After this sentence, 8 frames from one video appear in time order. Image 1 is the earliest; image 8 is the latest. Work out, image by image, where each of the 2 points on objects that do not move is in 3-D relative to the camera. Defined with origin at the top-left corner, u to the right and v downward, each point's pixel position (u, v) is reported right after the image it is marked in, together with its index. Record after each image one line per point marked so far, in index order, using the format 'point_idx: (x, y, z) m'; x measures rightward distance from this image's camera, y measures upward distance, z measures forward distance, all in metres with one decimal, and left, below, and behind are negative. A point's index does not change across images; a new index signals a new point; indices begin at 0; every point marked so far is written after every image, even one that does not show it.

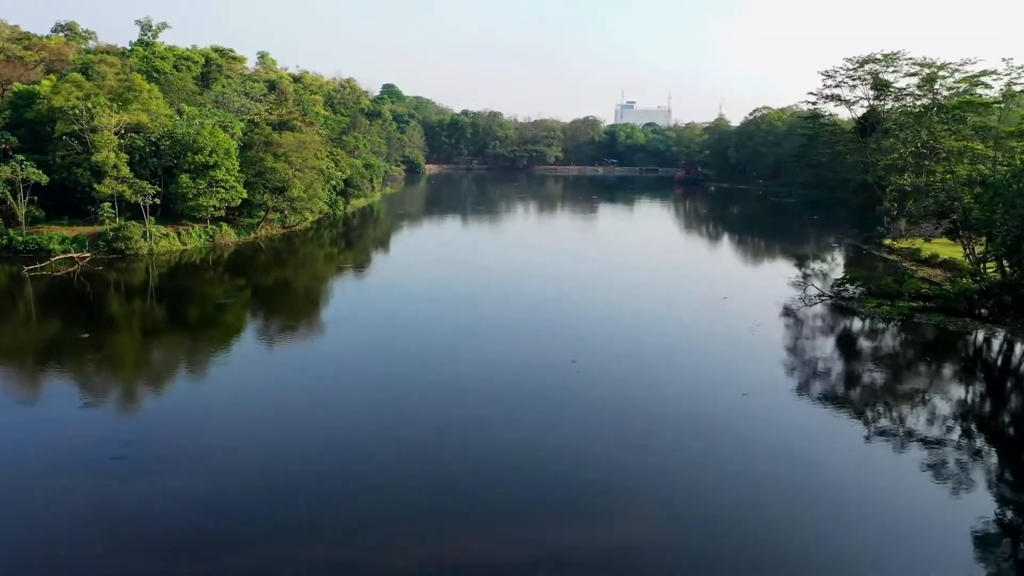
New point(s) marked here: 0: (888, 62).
0: (+11.0, +6.6, +19.2) m
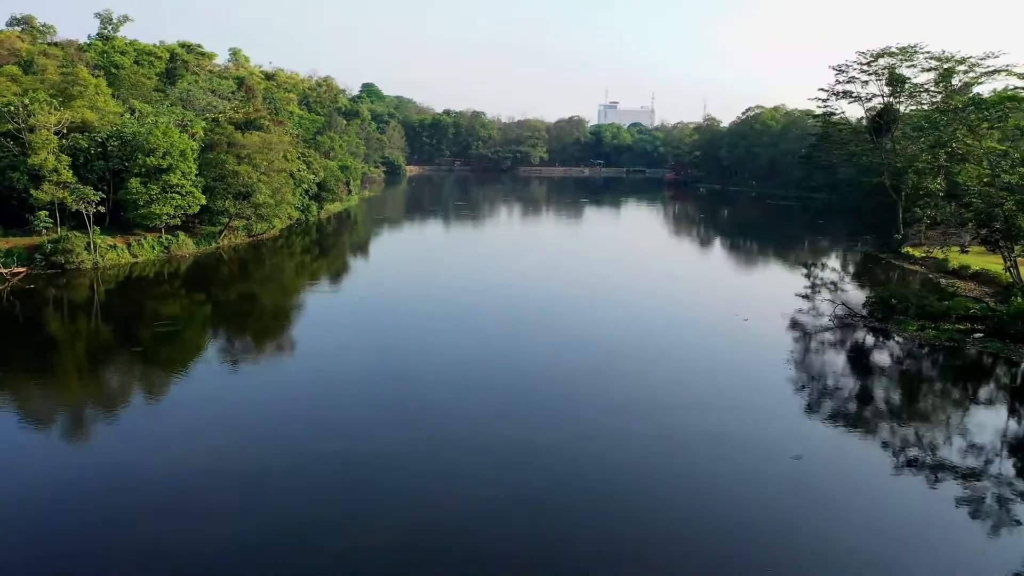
0: (+10.7, +6.3, +17.8) m
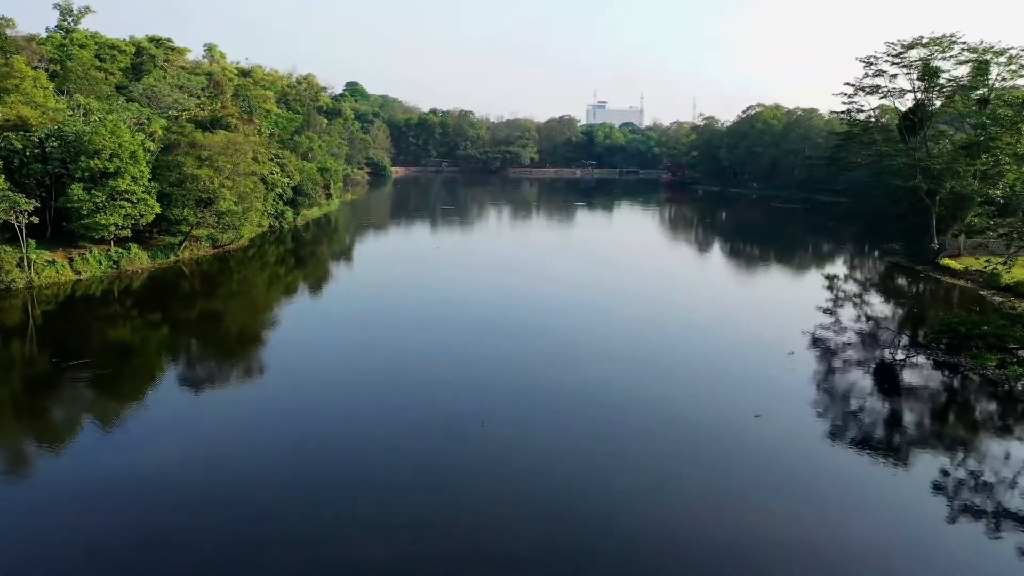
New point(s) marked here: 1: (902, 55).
0: (+10.5, +5.9, +16.1) m
1: (+9.8, +5.8, +16.5) m
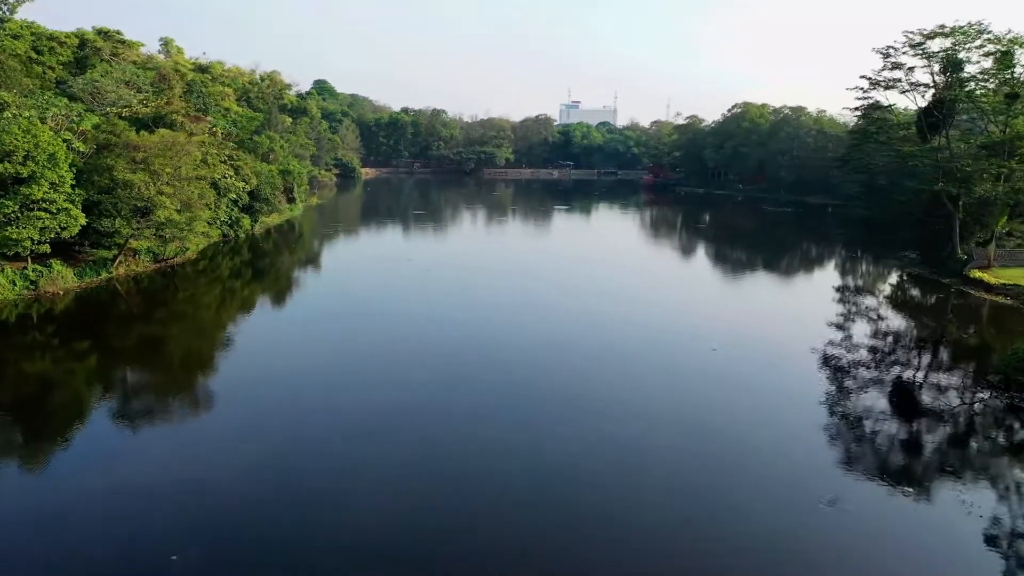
0: (+10.1, +5.6, +14.7) m
1: (+9.3, +5.5, +15.0) m
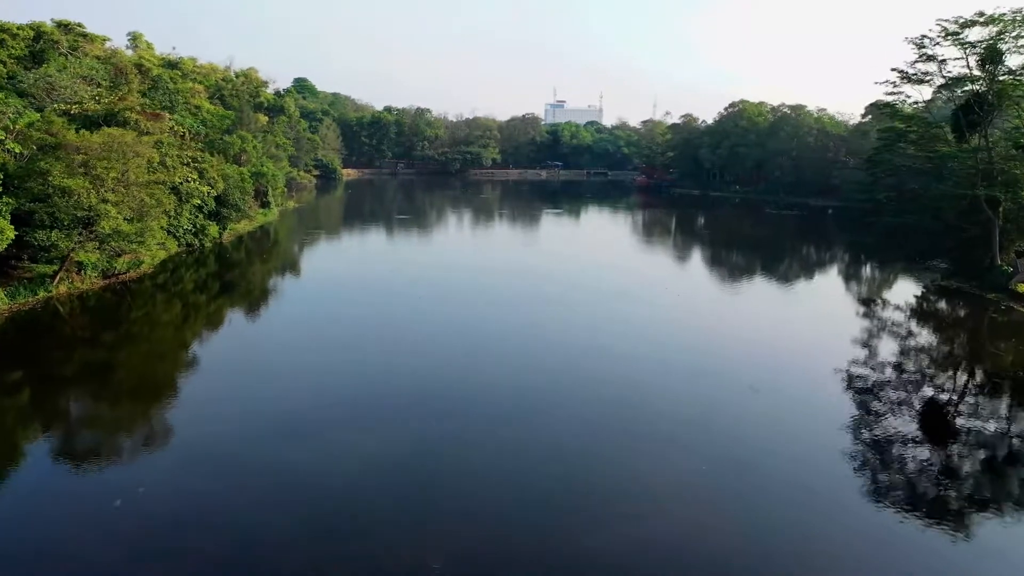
0: (+10.0, +5.3, +13.3) m
1: (+9.2, +5.2, +13.6) m
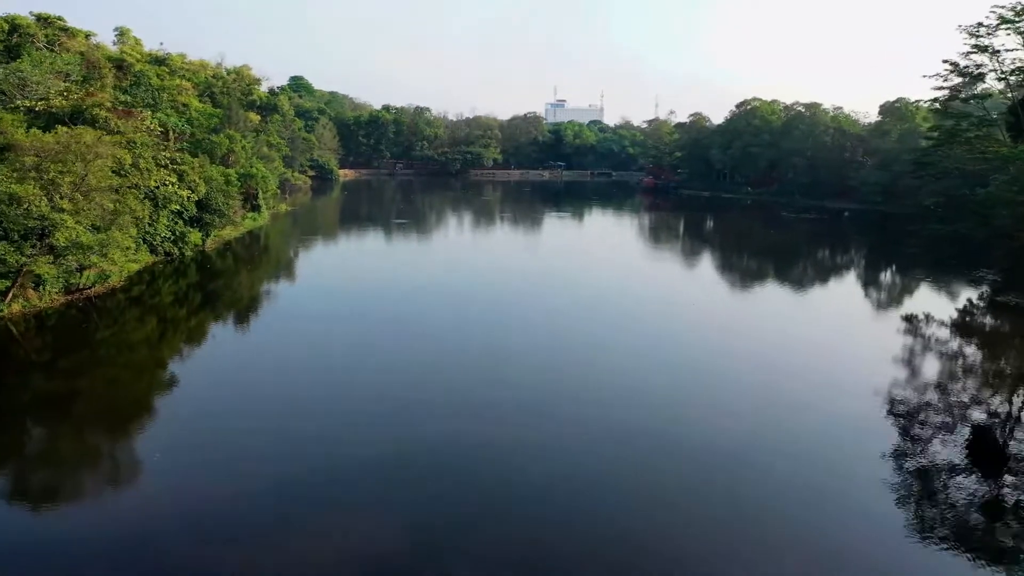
0: (+10.2, +5.0, +11.9) m
1: (+9.4, +4.9, +12.2) m
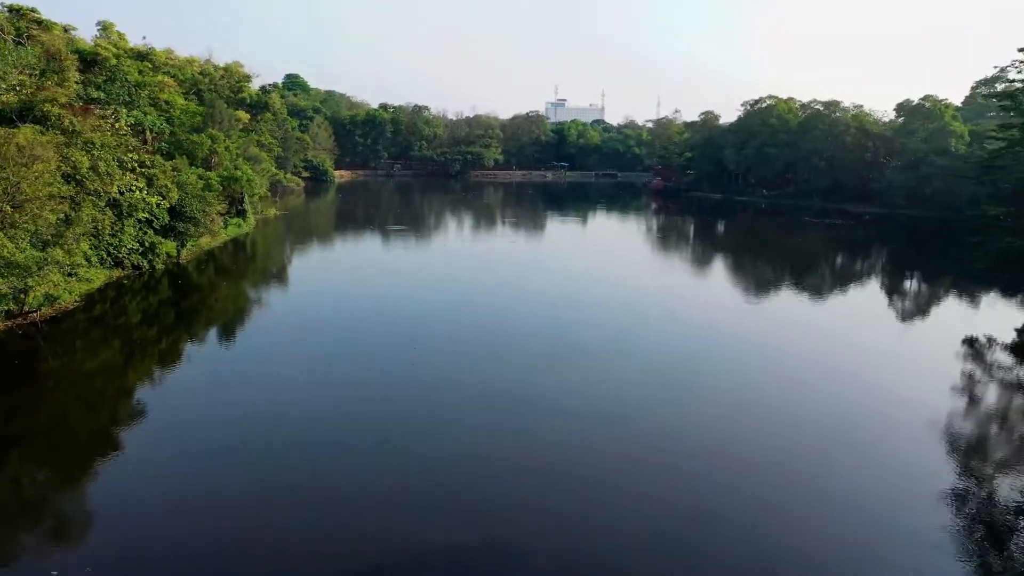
0: (+10.3, +4.6, +10.3) m
1: (+9.5, +4.5, +10.6) m
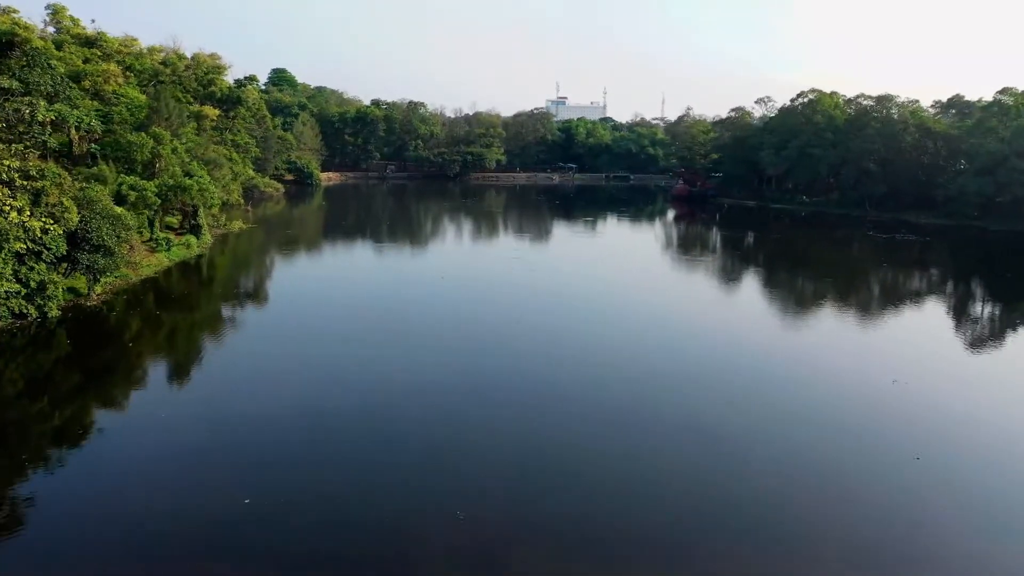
0: (+10.7, +3.7, +6.4) m
1: (+9.9, +3.6, +6.7) m
